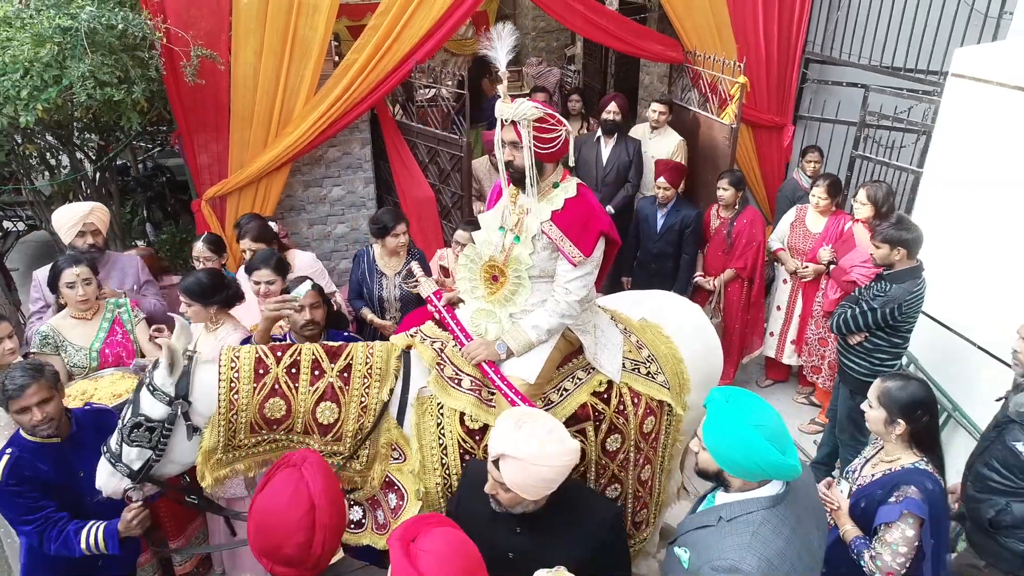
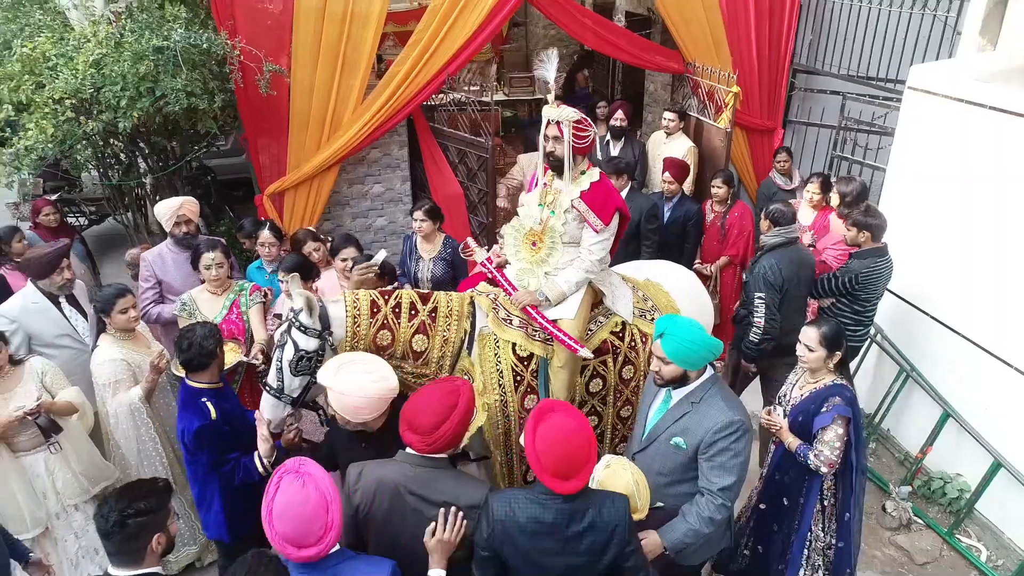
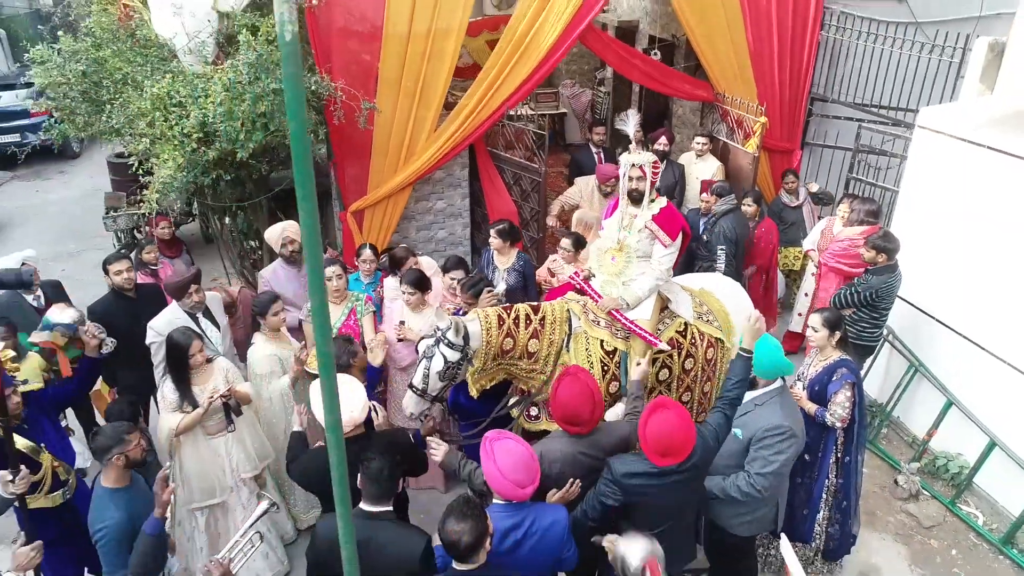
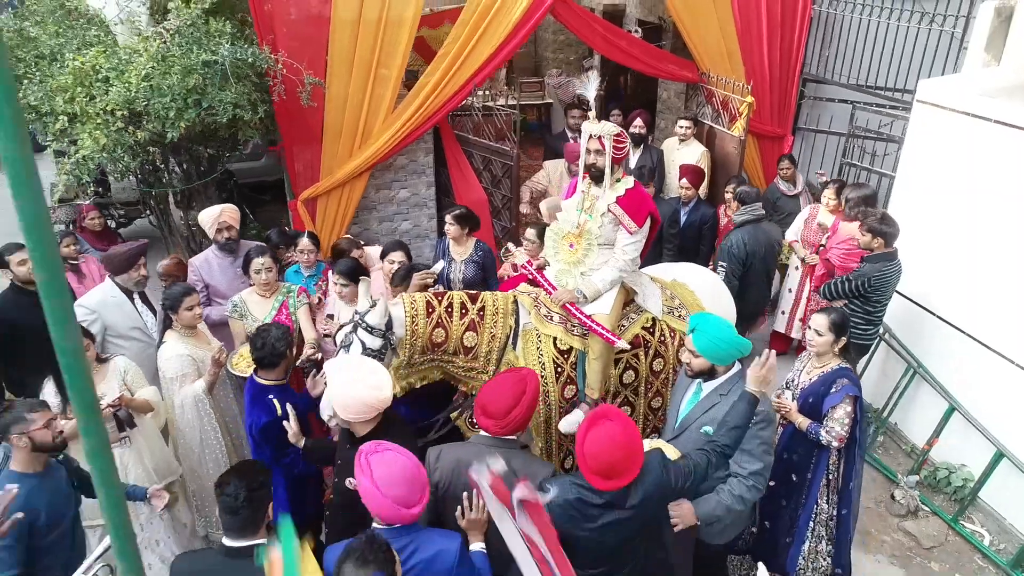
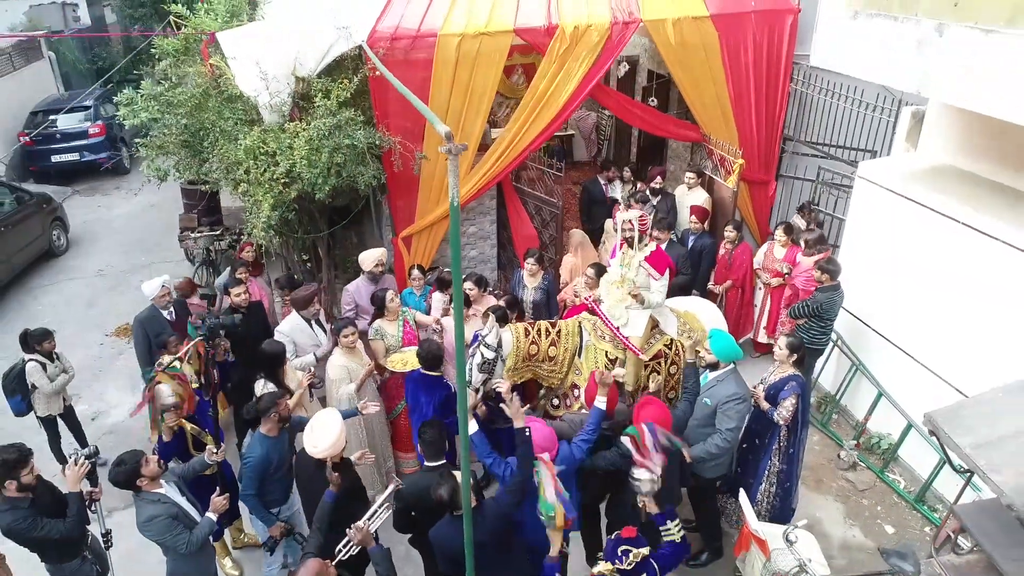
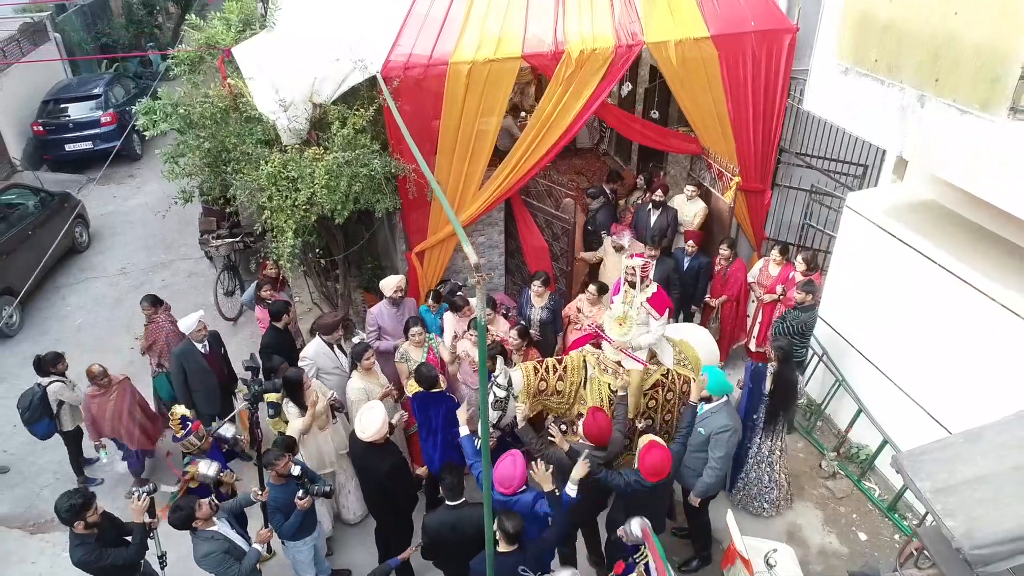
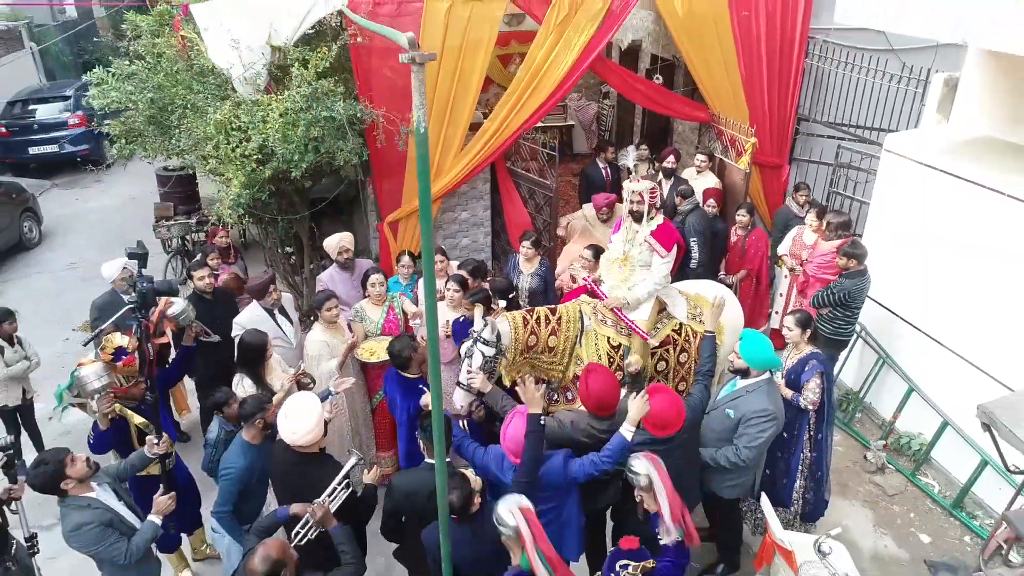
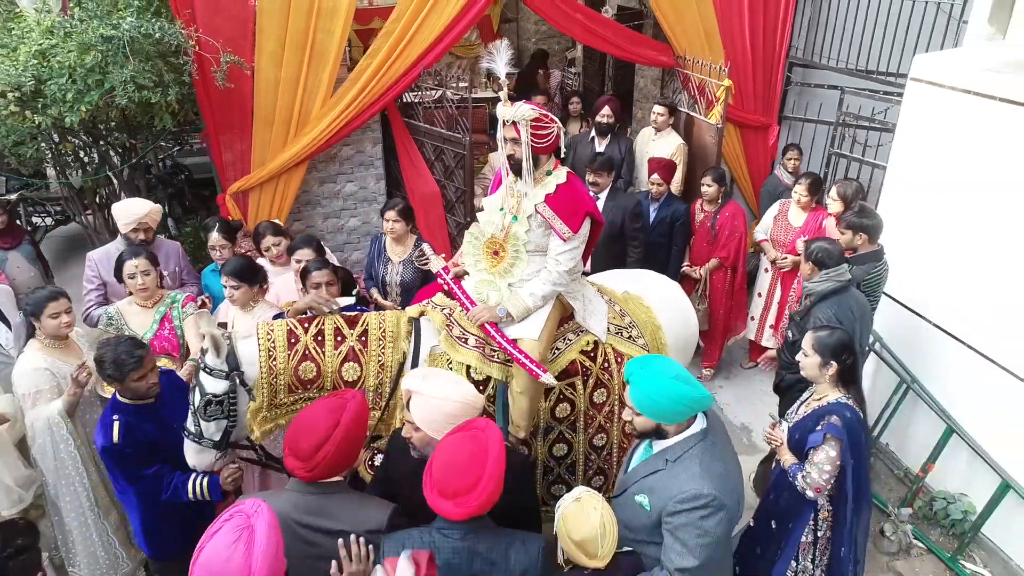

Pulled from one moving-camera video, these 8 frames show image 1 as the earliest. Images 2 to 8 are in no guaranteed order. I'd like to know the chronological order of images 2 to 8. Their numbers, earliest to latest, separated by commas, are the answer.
8, 2, 4, 3, 7, 5, 6
